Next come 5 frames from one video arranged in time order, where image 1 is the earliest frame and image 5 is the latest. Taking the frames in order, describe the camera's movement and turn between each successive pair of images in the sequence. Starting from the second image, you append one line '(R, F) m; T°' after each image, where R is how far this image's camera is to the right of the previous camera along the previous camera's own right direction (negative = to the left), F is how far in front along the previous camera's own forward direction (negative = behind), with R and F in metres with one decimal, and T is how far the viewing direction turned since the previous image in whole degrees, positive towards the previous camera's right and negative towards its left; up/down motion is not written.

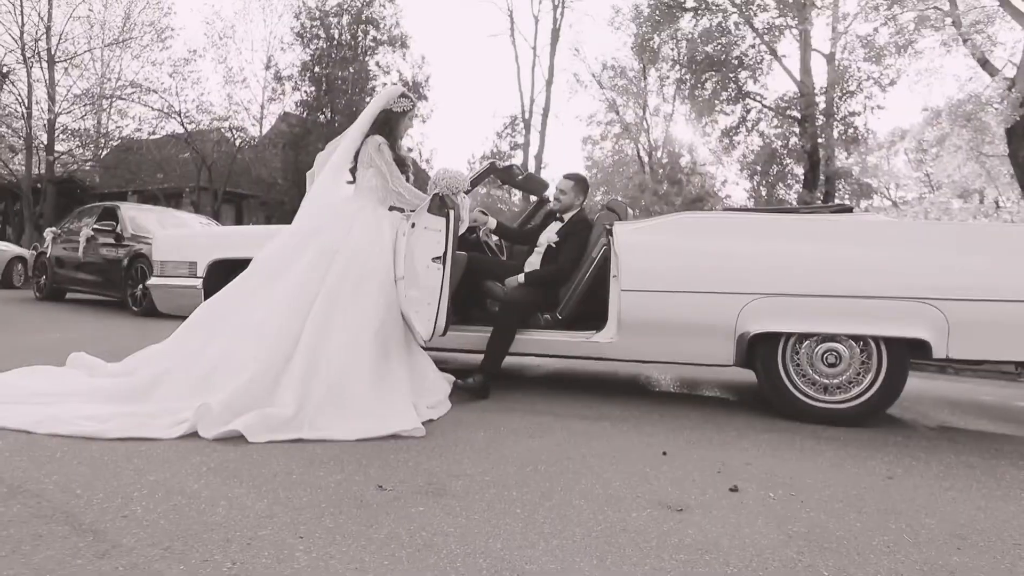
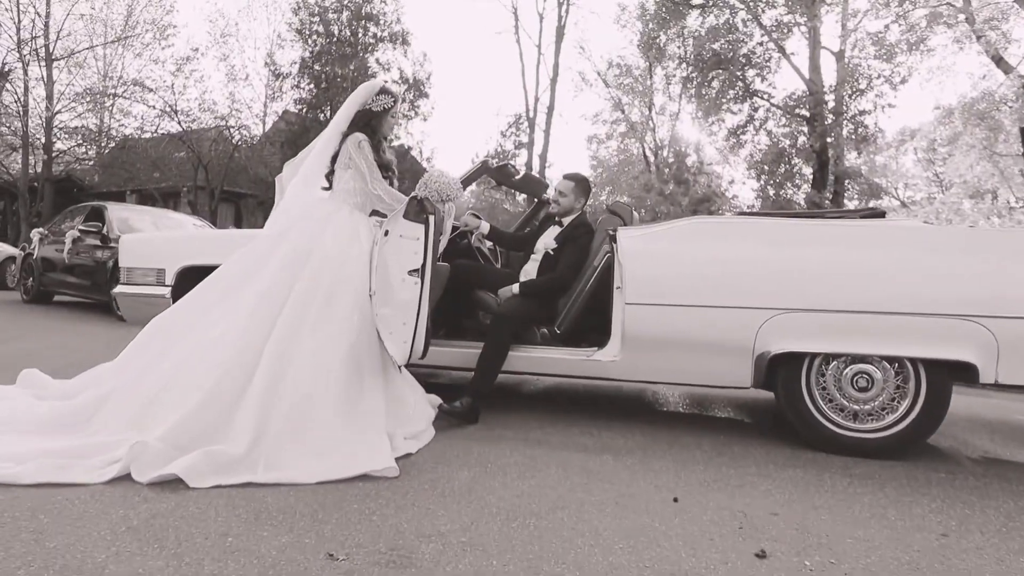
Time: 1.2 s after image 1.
(+0.1, +0.5) m; 0°
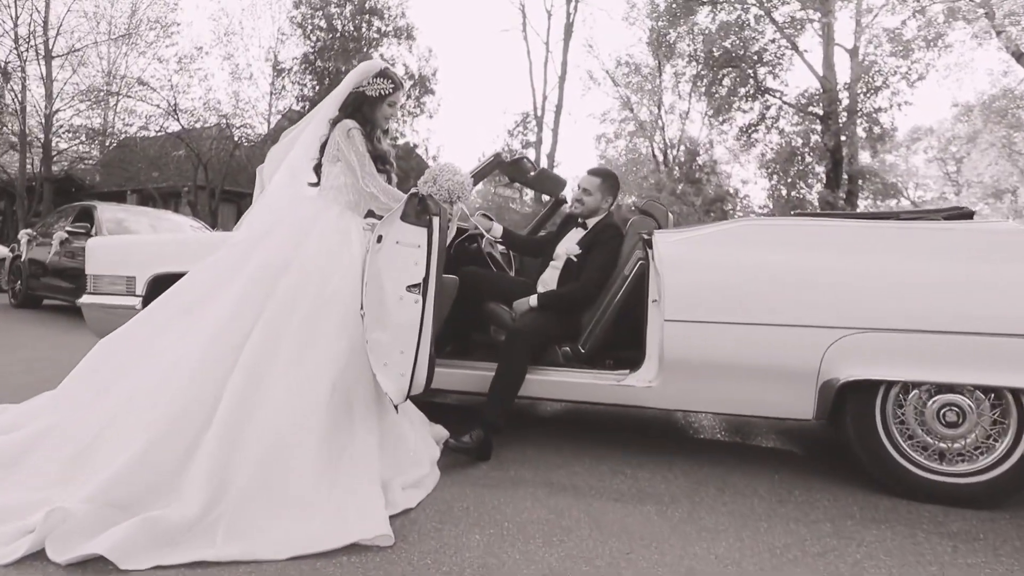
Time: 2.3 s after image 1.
(-0.1, +0.6) m; -1°
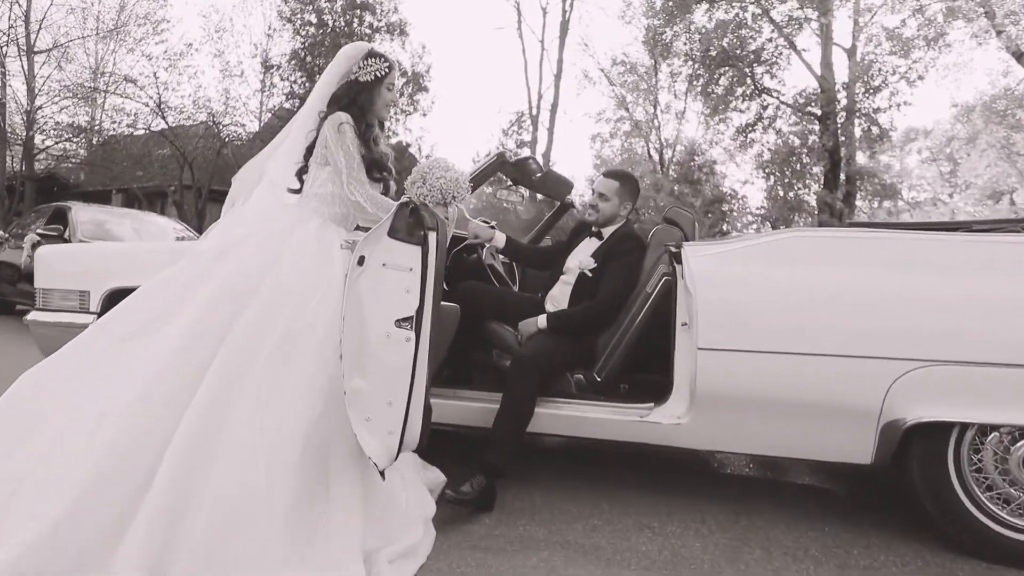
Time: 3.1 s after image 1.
(-0.1, +0.5) m; +1°
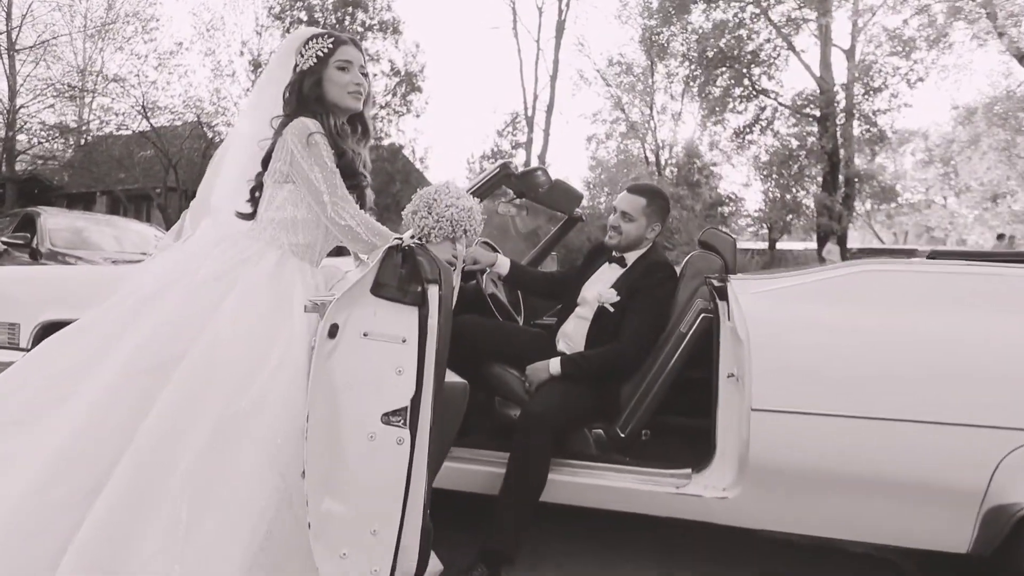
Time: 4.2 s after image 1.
(-0.1, +0.6) m; +1°
